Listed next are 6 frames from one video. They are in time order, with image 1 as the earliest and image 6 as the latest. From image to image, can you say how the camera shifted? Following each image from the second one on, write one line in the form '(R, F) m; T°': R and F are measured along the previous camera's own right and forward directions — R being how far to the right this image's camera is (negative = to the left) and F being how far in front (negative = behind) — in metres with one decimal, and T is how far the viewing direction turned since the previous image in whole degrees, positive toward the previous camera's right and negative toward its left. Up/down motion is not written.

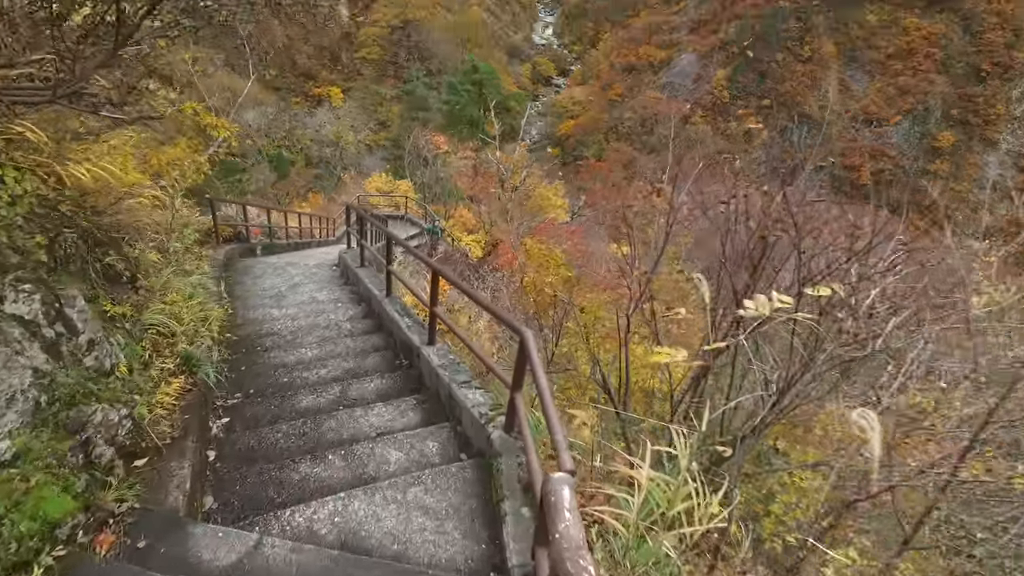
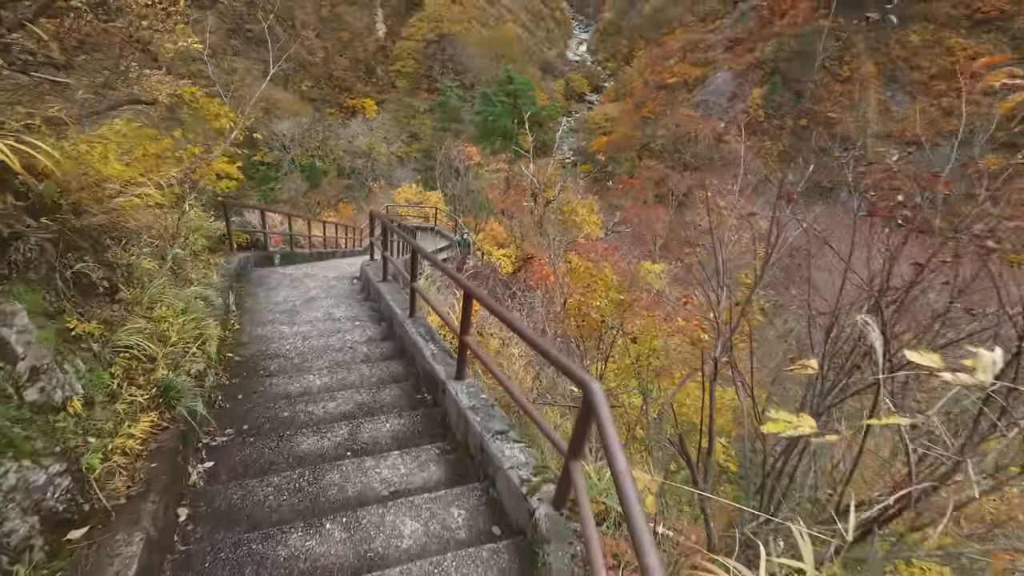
(-0.1, +0.6) m; -2°
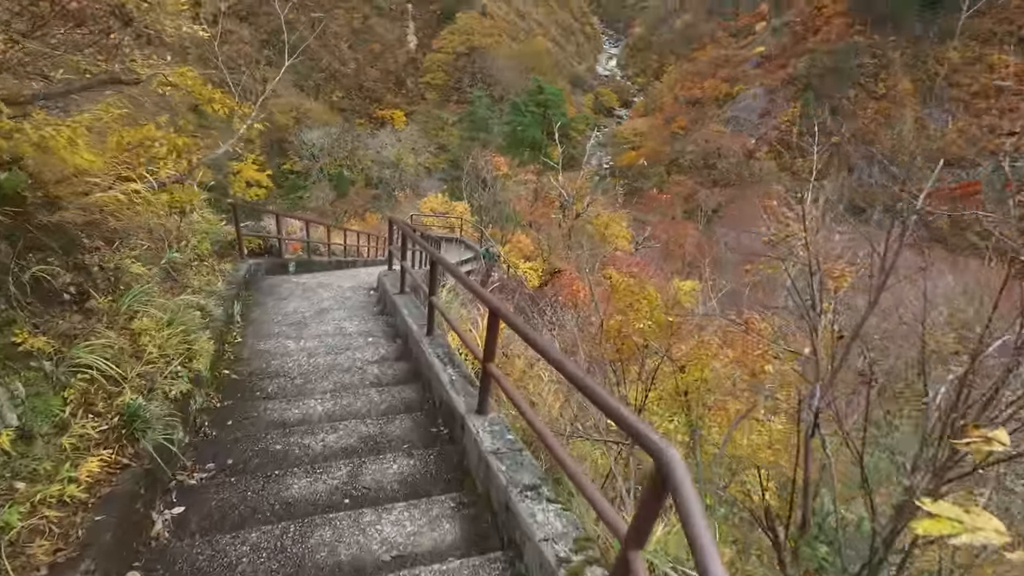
(0.0, +0.5) m; -2°
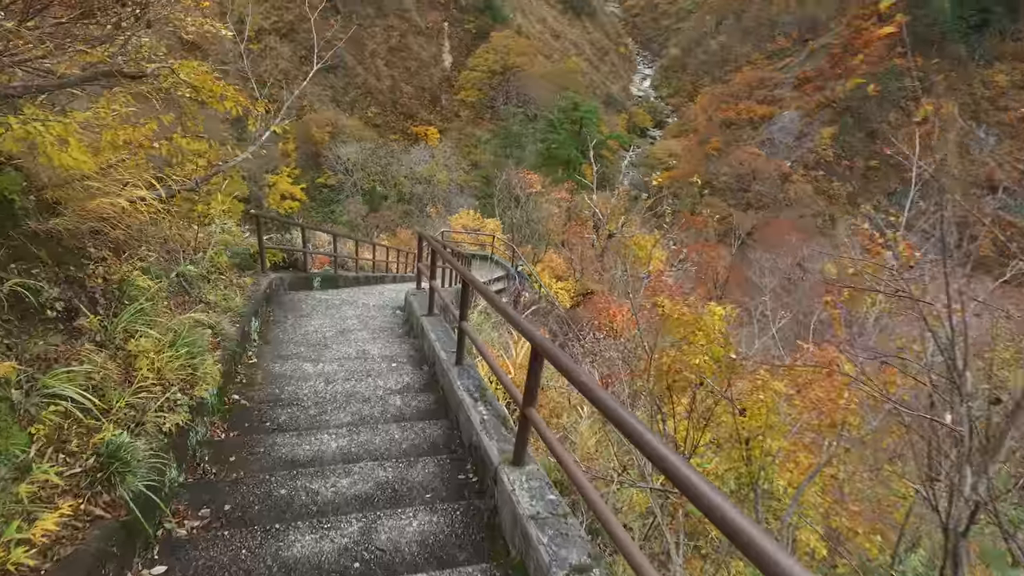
(-0.1, +0.3) m; -2°
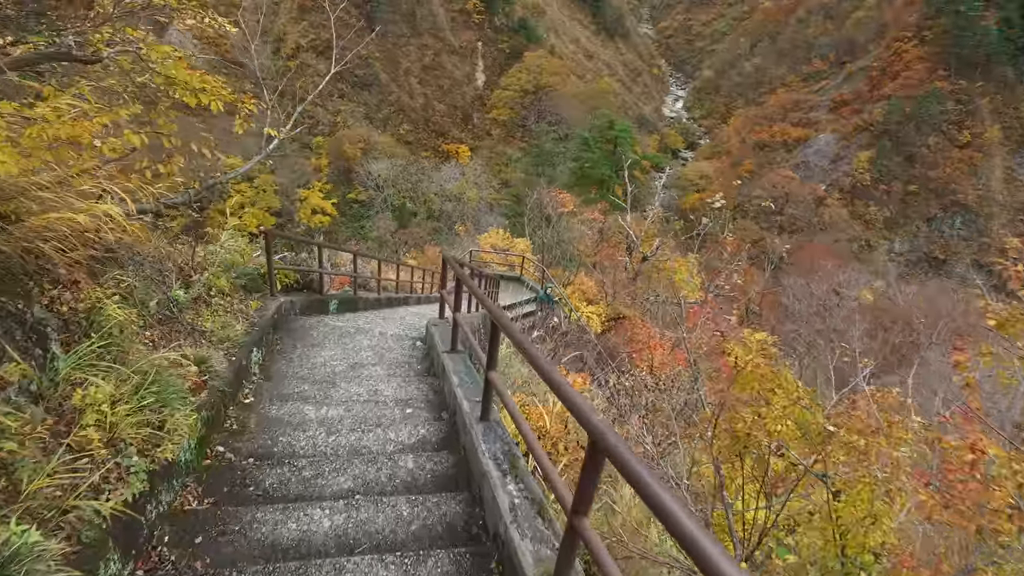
(0.0, +0.5) m; -2°
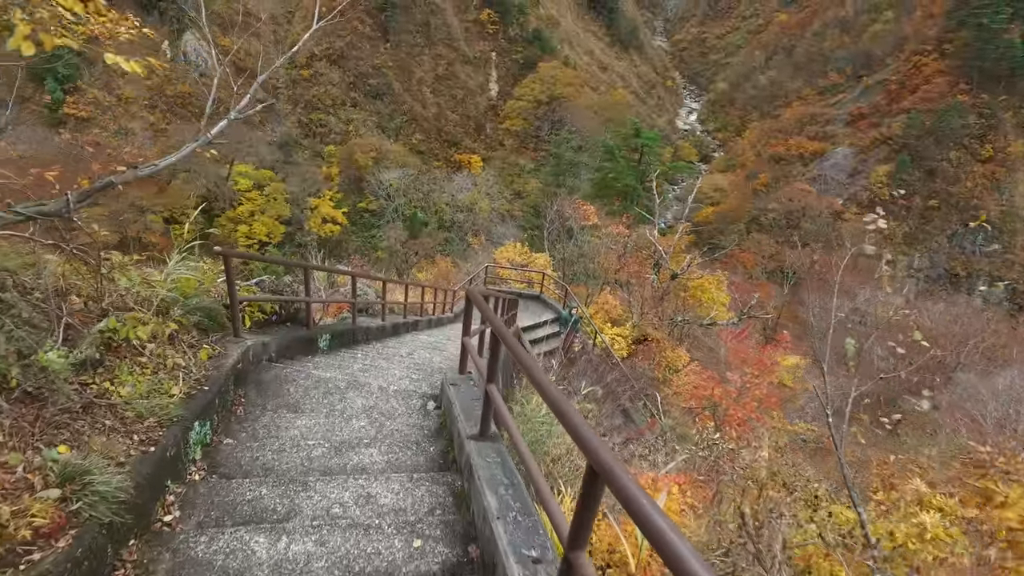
(-0.2, +1.1) m; -1°
